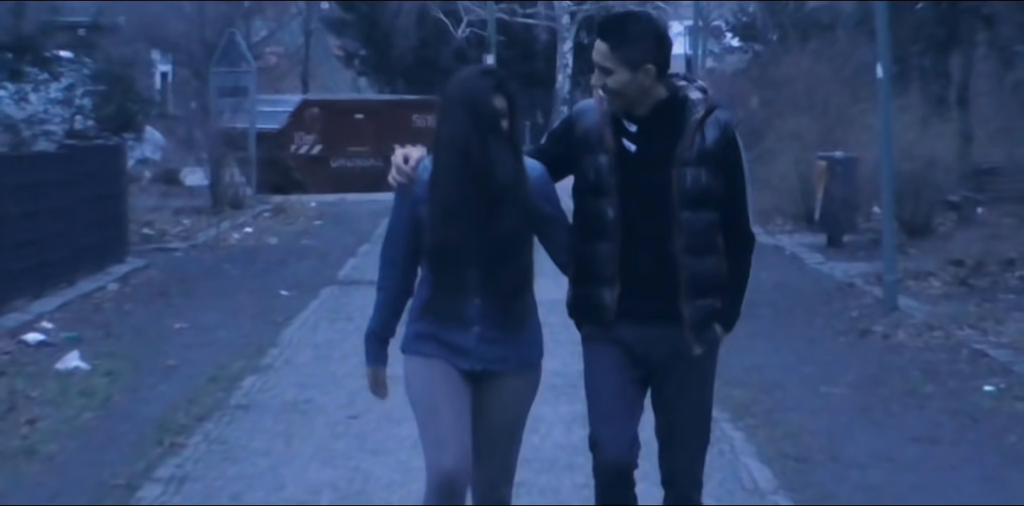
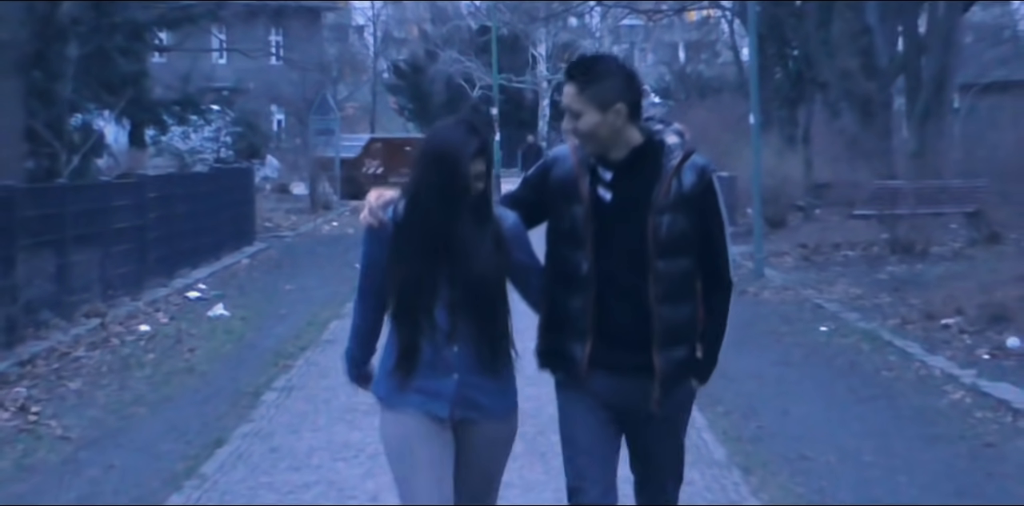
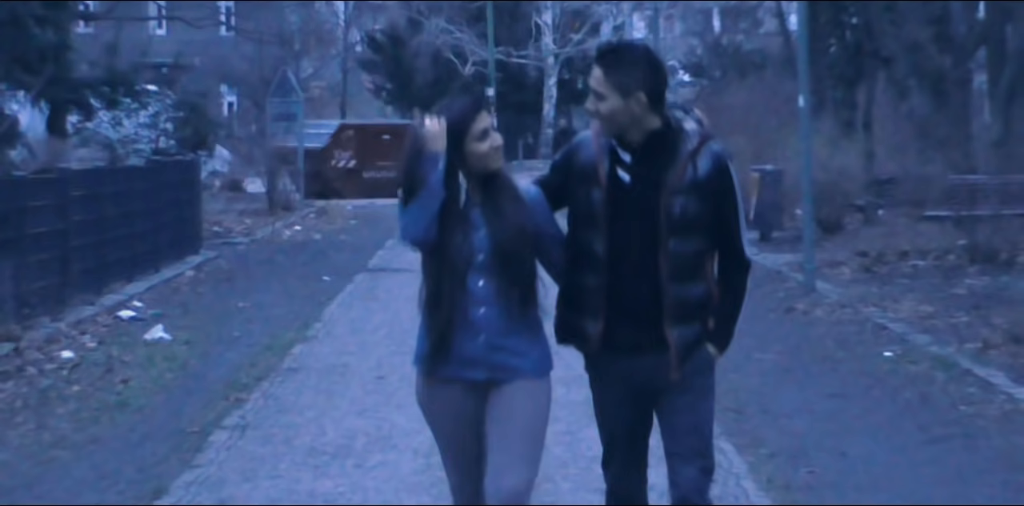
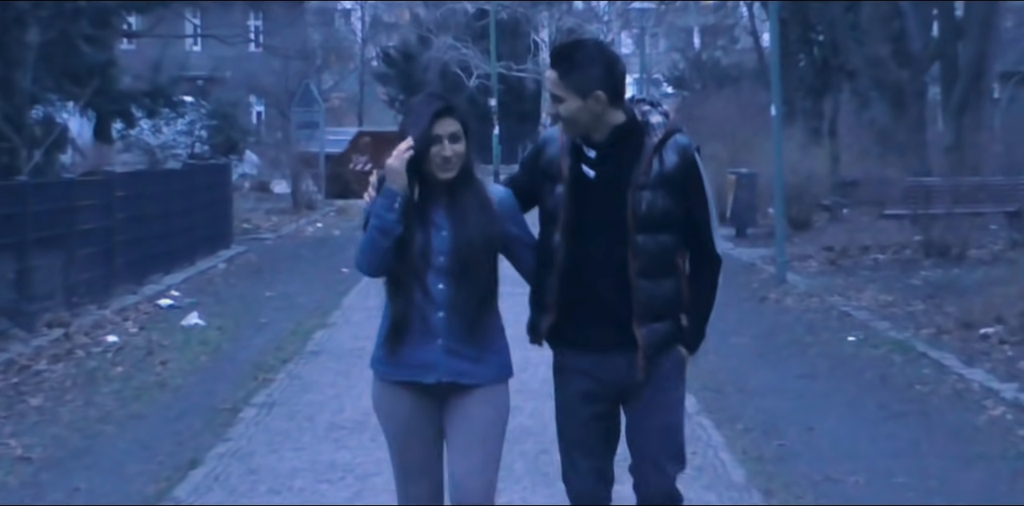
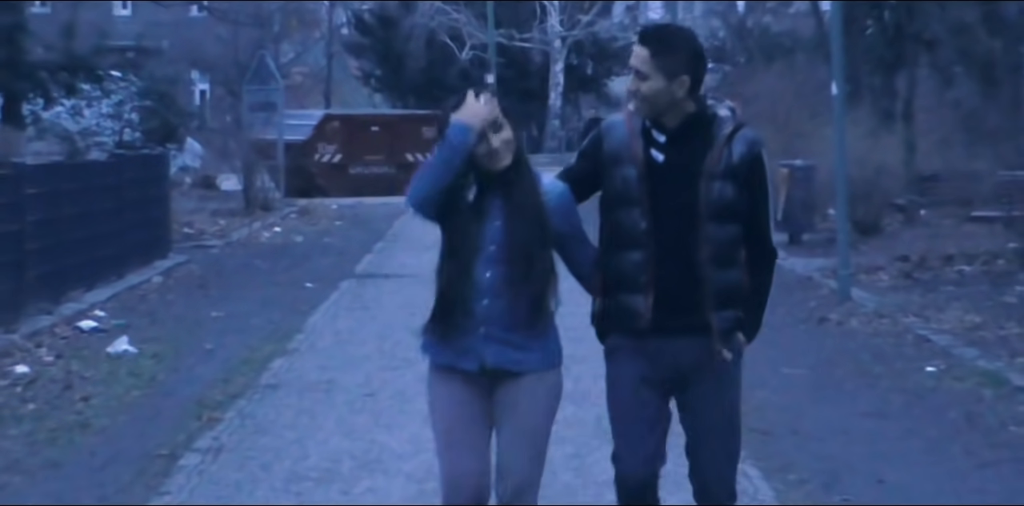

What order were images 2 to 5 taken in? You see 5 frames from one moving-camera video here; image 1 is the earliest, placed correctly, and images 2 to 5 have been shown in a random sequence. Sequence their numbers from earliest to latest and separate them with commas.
5, 3, 4, 2
